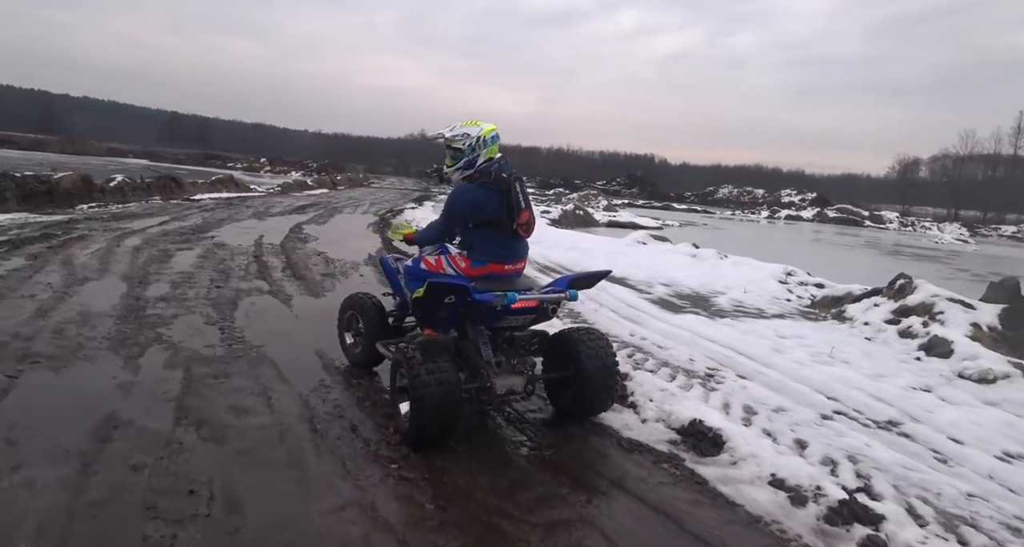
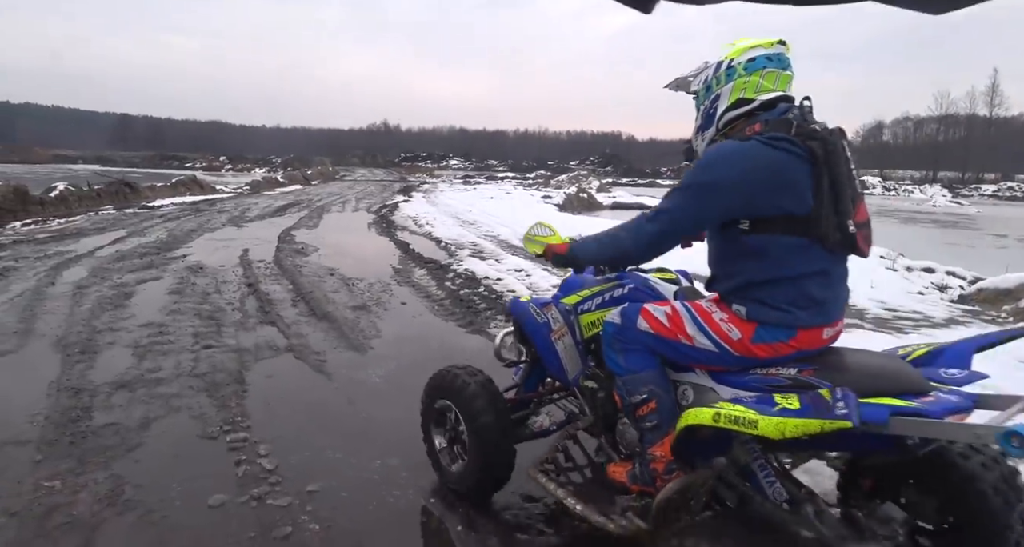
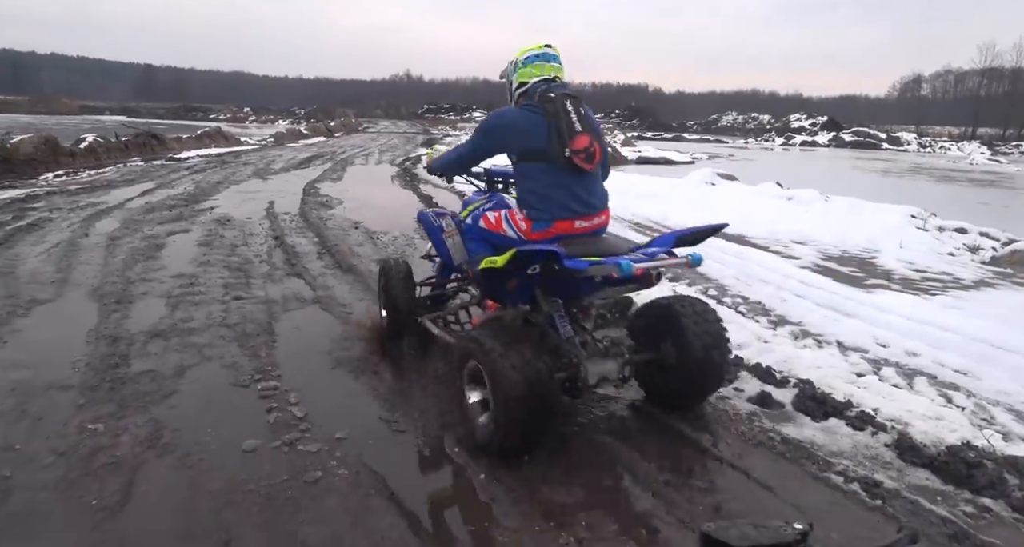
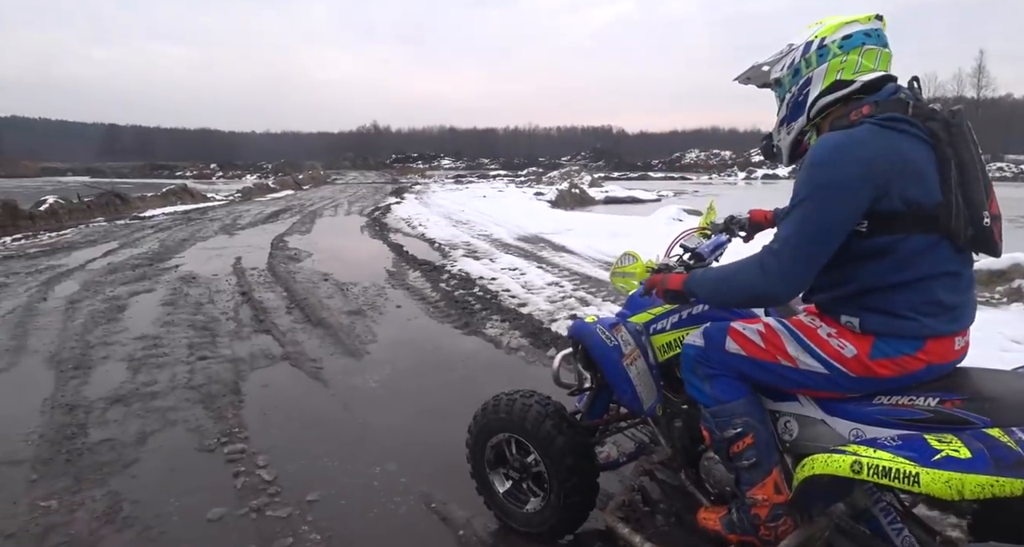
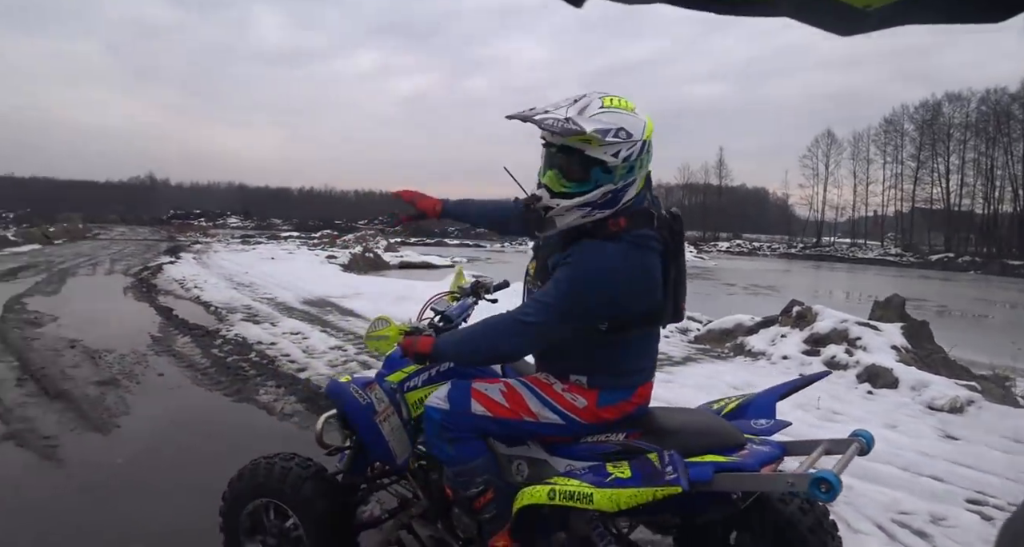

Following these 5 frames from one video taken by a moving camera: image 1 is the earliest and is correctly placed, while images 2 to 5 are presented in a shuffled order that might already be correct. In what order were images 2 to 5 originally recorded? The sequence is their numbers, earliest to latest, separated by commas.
5, 4, 2, 3
